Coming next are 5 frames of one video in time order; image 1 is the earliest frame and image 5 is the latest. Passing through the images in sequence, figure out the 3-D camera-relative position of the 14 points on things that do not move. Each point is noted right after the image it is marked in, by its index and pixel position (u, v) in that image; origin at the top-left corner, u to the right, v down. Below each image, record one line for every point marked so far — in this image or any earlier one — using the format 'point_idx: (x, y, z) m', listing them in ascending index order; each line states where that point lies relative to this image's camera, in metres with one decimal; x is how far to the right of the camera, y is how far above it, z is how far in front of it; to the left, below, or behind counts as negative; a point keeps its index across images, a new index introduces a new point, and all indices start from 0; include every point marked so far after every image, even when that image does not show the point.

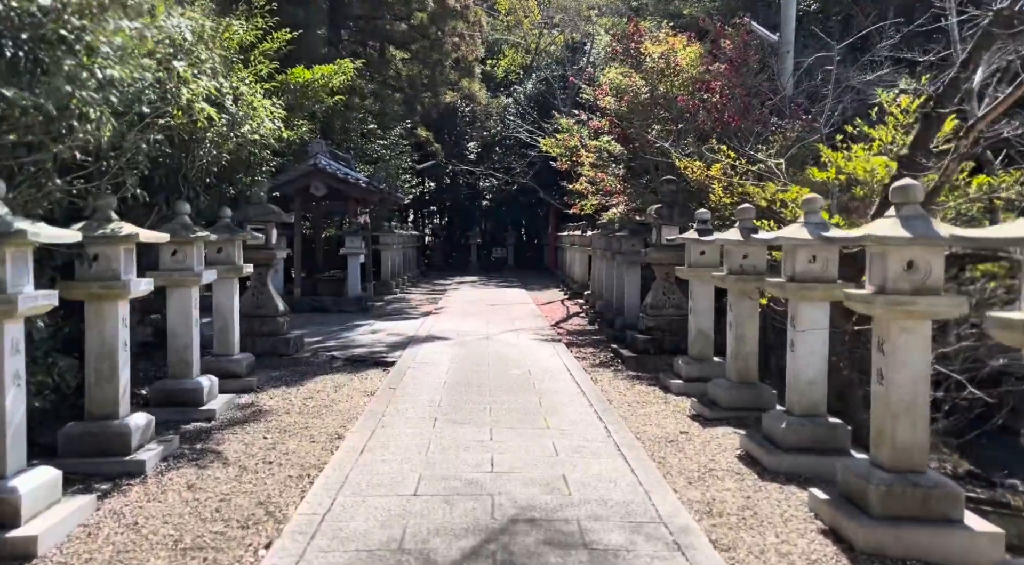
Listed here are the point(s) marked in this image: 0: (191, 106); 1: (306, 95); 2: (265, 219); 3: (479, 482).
0: (-2.4, +1.3, +5.6) m
1: (-2.3, +2.1, +8.4) m
2: (-3.0, +0.8, +9.2) m
3: (-0.2, -1.2, +4.5) m
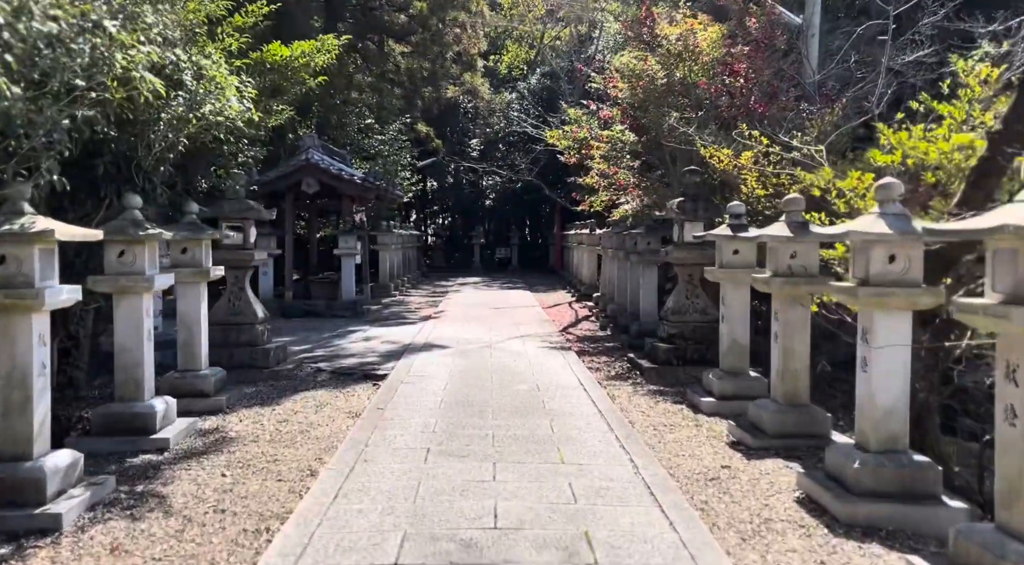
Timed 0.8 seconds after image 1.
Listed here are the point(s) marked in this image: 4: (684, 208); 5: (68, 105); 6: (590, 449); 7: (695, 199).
0: (-2.4, +1.3, +4.6) m
1: (-2.2, +2.1, +7.5) m
2: (-2.9, +0.7, +8.2) m
3: (-0.2, -1.2, +3.5) m
4: (+1.9, +0.8, +8.3) m
5: (-2.6, +1.1, +4.5) m
6: (+0.5, -1.1, +5.1) m
7: (+2.0, +0.9, +8.4) m
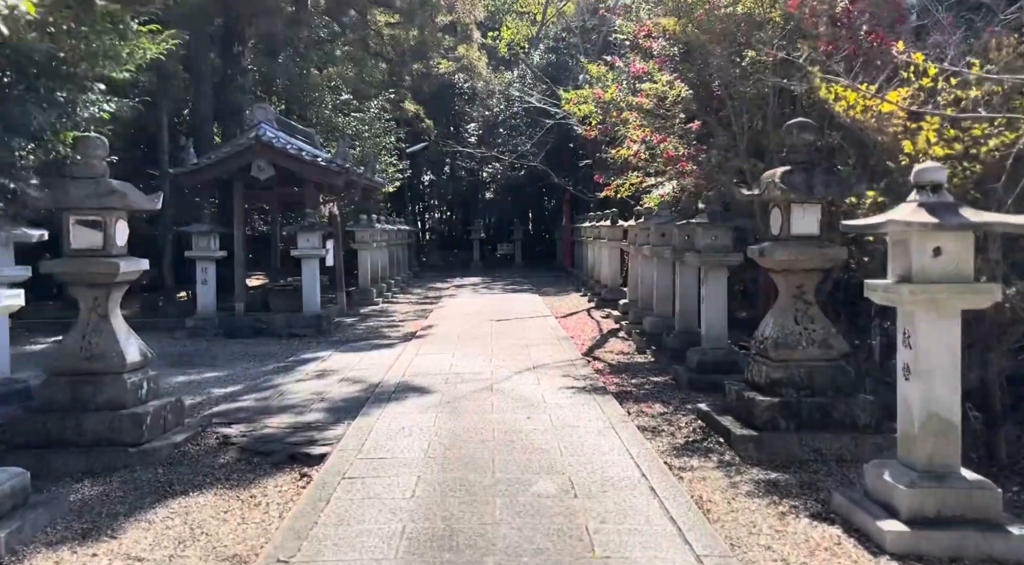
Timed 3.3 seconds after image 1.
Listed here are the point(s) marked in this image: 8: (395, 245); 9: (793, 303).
0: (-2.3, +1.1, +1.6) m
1: (-2.2, +1.9, +4.5) m
2: (-2.9, +0.5, +5.2) m
3: (-0.1, -1.4, +0.6) m
4: (+2.0, +0.7, +5.3) m
5: (-2.6, +0.9, +1.5) m
6: (+0.6, -1.3, +2.2) m
7: (+2.1, +0.8, +5.4) m
8: (-3.0, +1.0, +19.5) m
9: (+2.1, -0.2, +5.5) m
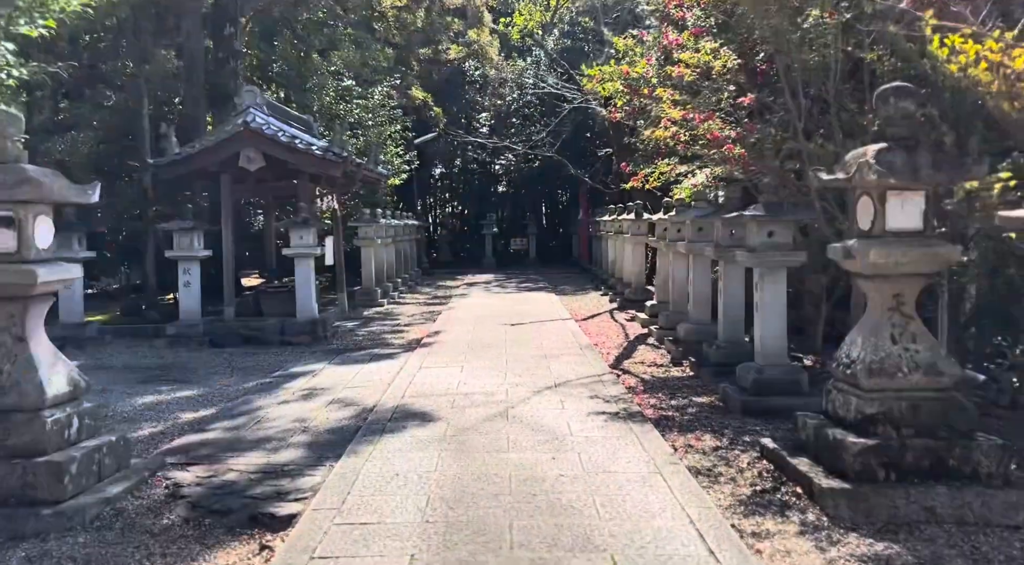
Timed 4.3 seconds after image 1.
0: (-2.2, +1.0, +0.5) m
1: (-2.1, +1.8, +3.4) m
2: (-2.8, +0.5, +4.1) m
3: (0.0, -1.5, -0.6) m
4: (+2.1, +0.7, +4.1) m
5: (-2.5, +0.8, +0.4) m
6: (+0.7, -1.4, +1.0) m
7: (+2.2, +0.8, +4.2) m
8: (-2.7, +1.0, +18.4) m
9: (+2.2, -0.2, +4.3) m
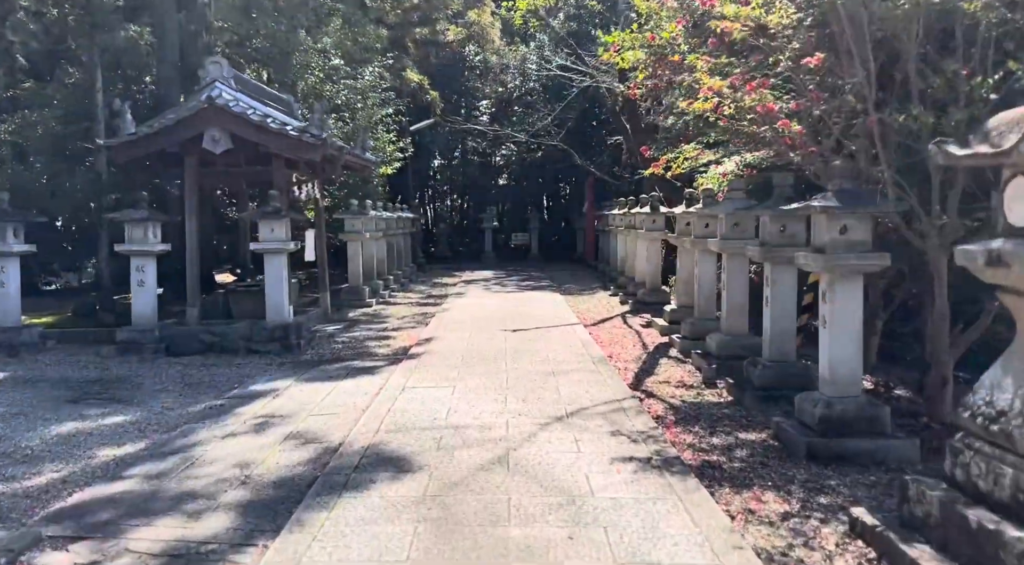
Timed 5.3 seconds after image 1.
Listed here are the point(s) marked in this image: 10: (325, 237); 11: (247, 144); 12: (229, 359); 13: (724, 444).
0: (-2.2, +0.9, -0.8) m
1: (-2.1, +1.8, +2.0) m
2: (-2.7, +0.4, +2.8) m
3: (0.0, -1.6, -1.9) m
4: (+2.1, +0.6, +2.8) m
5: (-2.5, +0.7, -0.9) m
6: (+0.7, -1.5, -0.3) m
7: (+2.2, +0.7, +2.9) m
8: (-2.7, +1.1, +17.0) m
9: (+2.2, -0.3, +3.0) m
10: (-2.9, +0.7, +11.6) m
11: (-3.4, +1.8, +9.7) m
12: (-3.2, -0.9, +8.4) m
13: (+1.5, -1.1, +5.1) m
